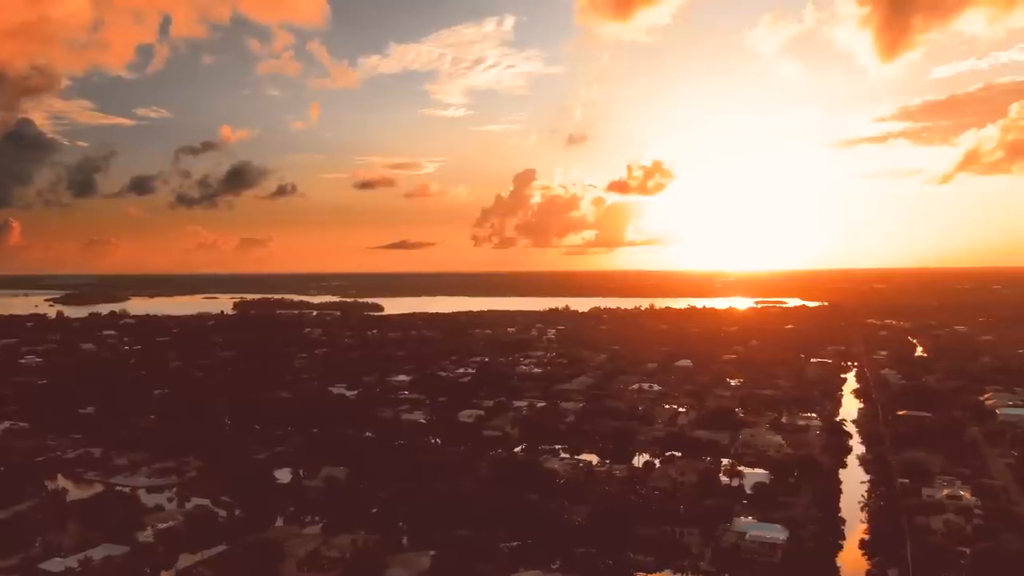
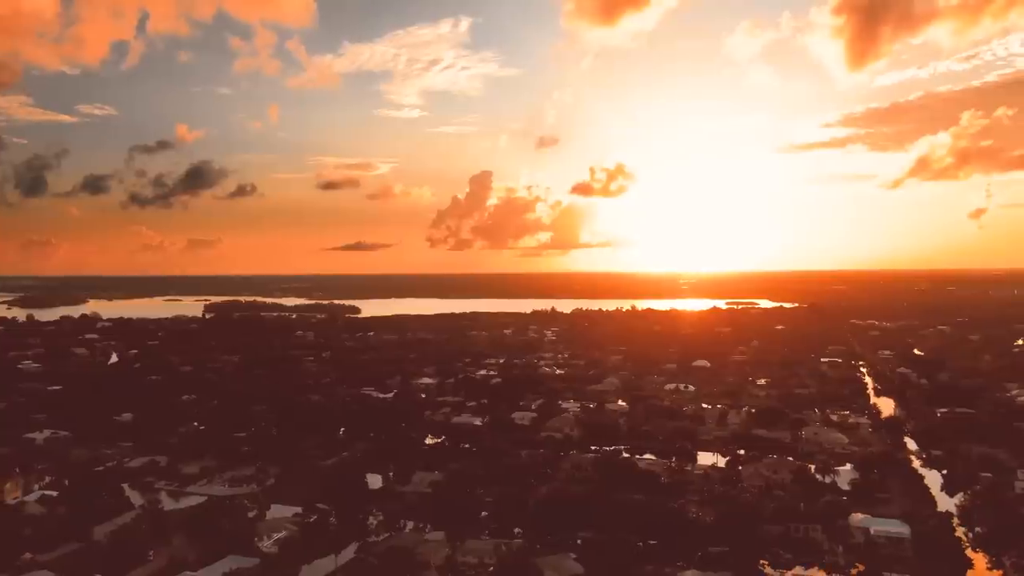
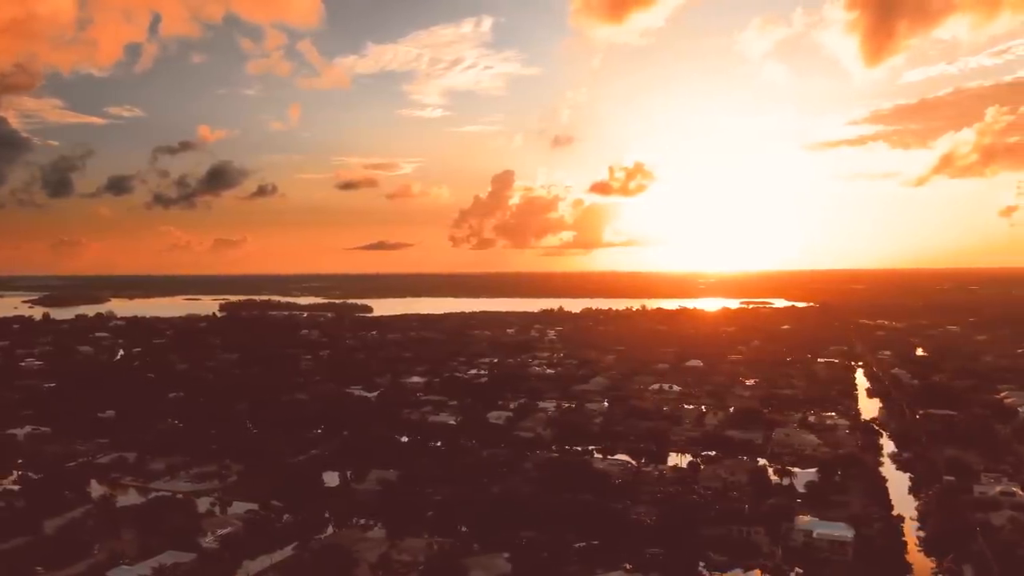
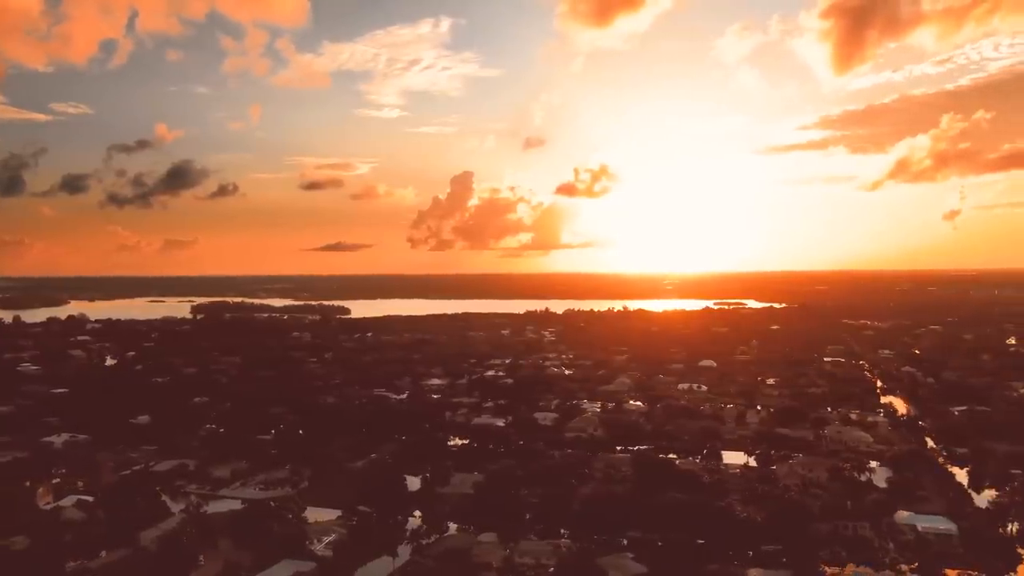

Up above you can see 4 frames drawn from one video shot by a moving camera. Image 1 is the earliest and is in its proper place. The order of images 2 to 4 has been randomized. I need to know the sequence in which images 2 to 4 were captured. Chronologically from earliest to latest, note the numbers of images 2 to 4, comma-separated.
3, 2, 4
